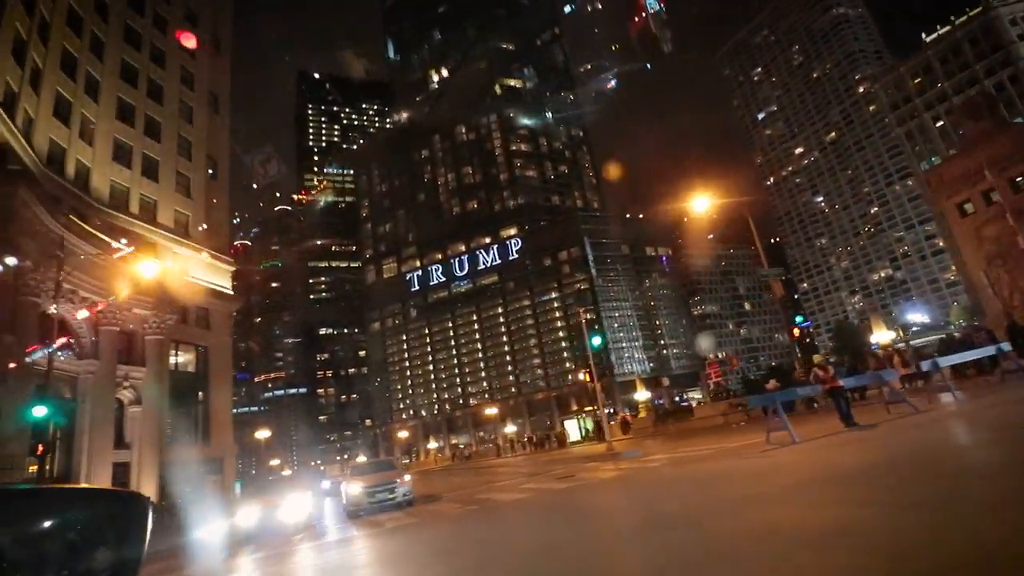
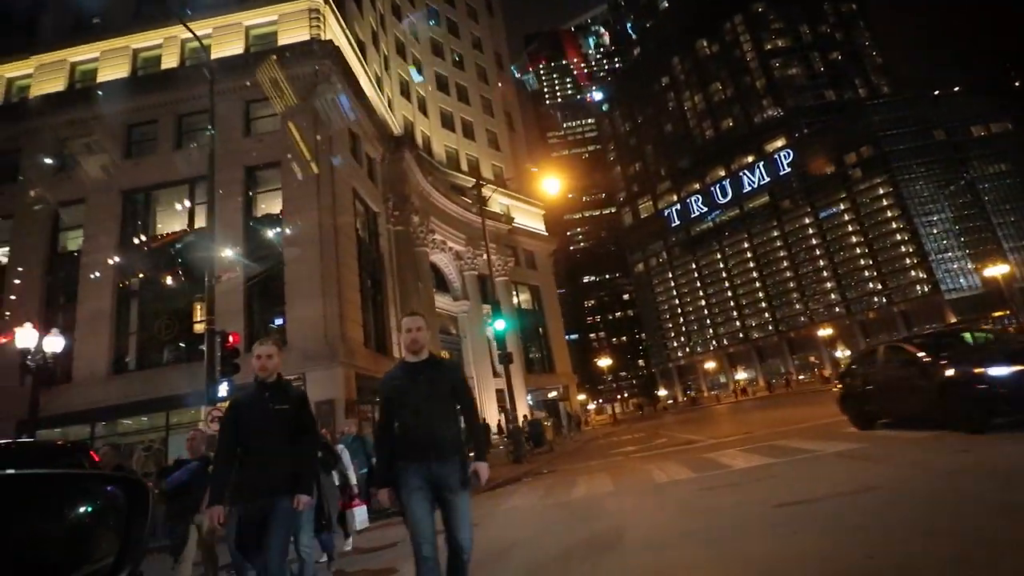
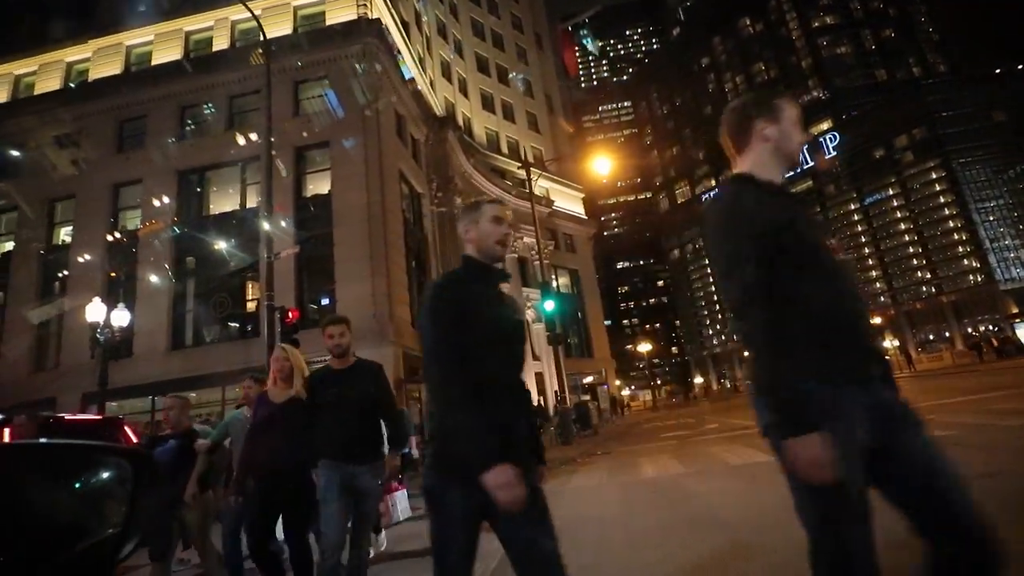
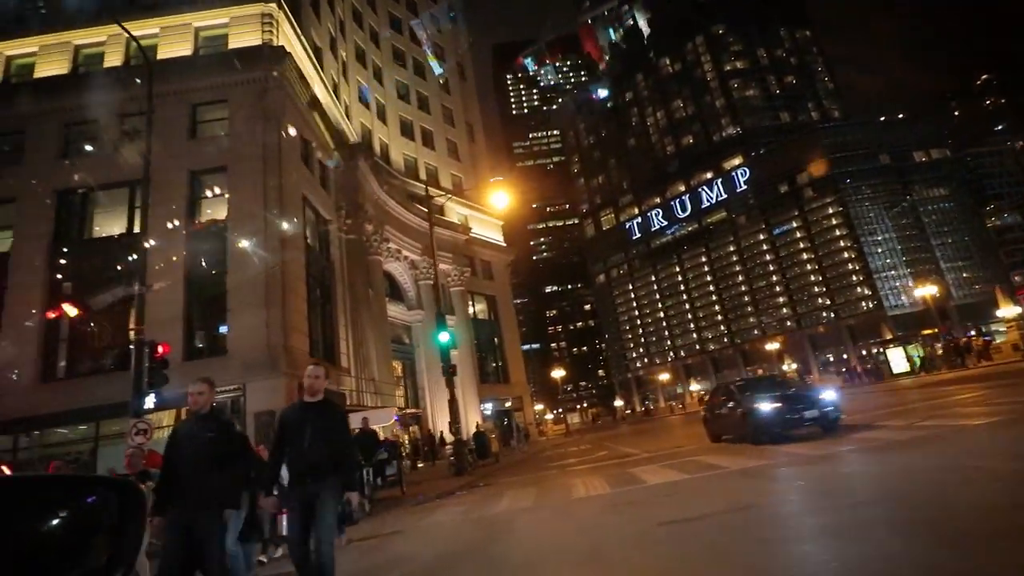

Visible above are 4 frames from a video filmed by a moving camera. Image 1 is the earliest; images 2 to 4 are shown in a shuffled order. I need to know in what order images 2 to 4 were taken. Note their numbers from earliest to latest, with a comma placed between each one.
4, 2, 3
